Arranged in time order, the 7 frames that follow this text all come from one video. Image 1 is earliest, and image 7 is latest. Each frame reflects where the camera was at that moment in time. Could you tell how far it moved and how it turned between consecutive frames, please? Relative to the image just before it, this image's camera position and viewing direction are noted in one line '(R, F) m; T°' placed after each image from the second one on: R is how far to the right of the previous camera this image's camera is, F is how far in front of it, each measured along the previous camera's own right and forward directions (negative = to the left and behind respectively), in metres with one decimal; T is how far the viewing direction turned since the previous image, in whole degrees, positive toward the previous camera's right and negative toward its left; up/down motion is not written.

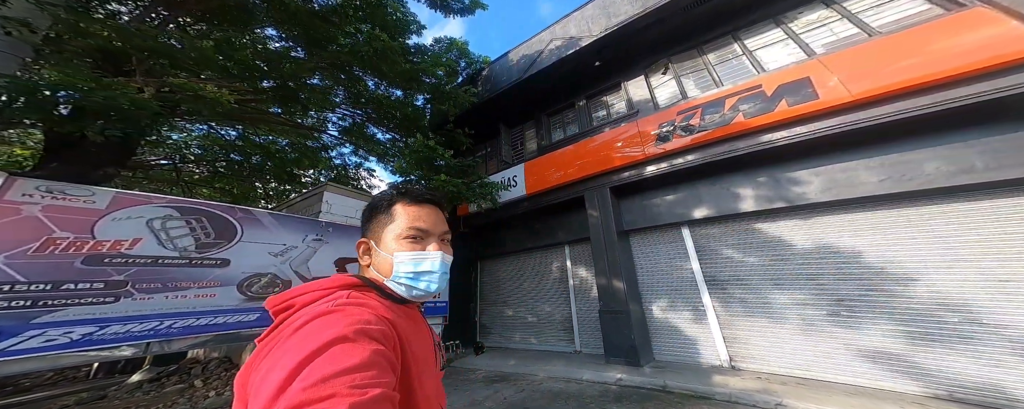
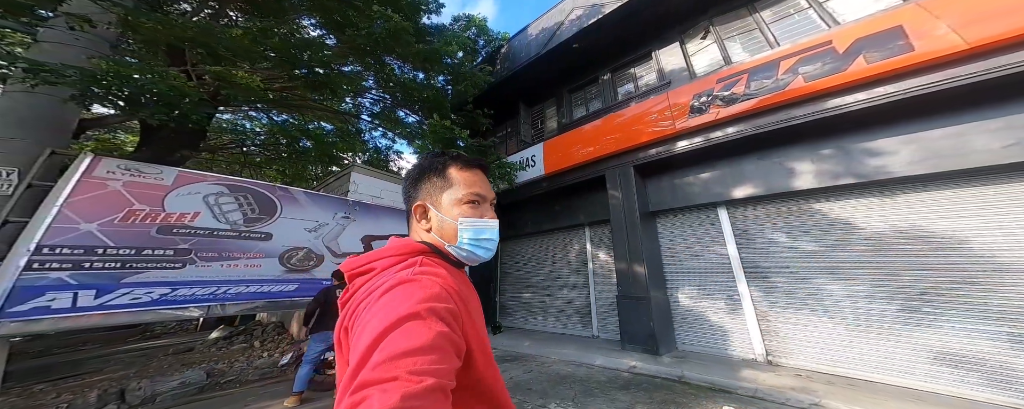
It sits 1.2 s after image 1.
(+0.3, +0.1) m; -8°
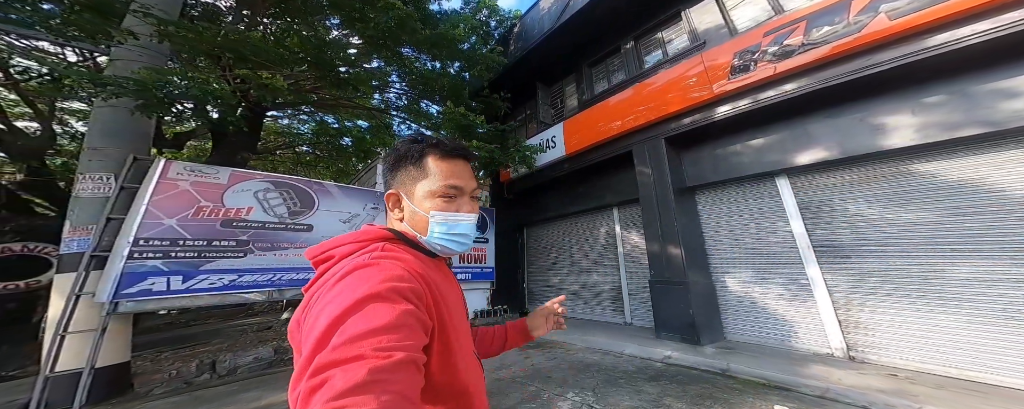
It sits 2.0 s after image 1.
(+0.3, +0.2) m; -8°
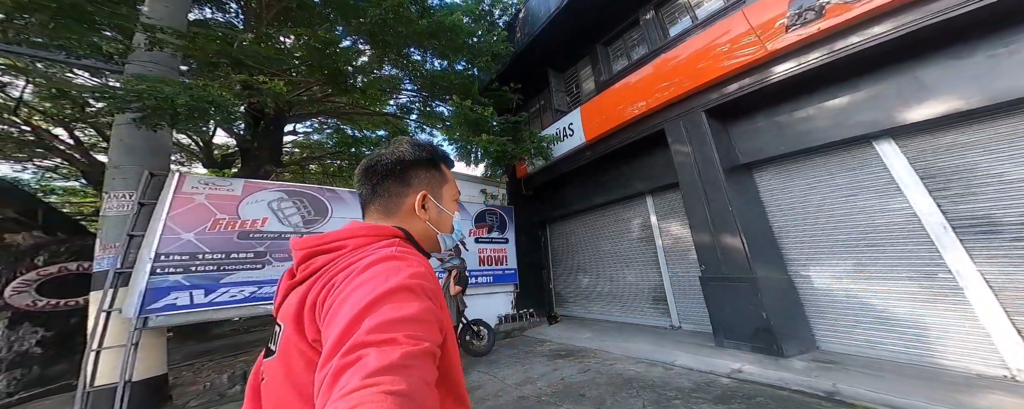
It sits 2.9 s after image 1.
(0.0, +0.4) m; -4°
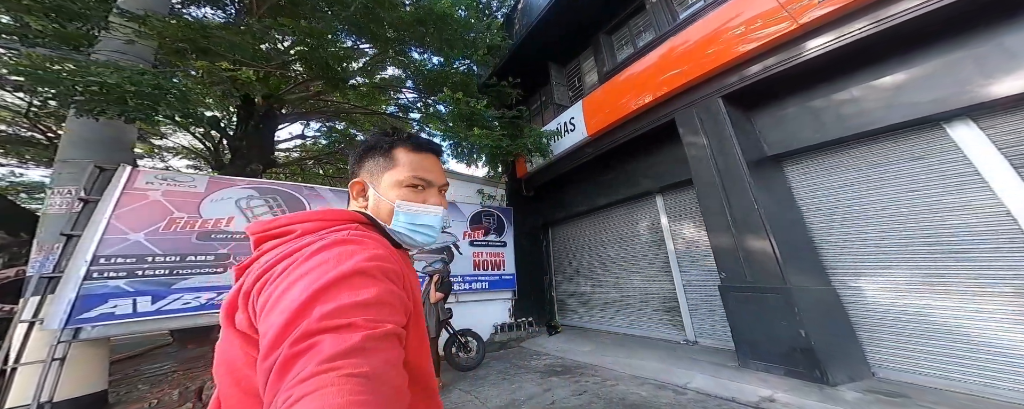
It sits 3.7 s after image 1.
(+0.1, +0.4) m; 0°
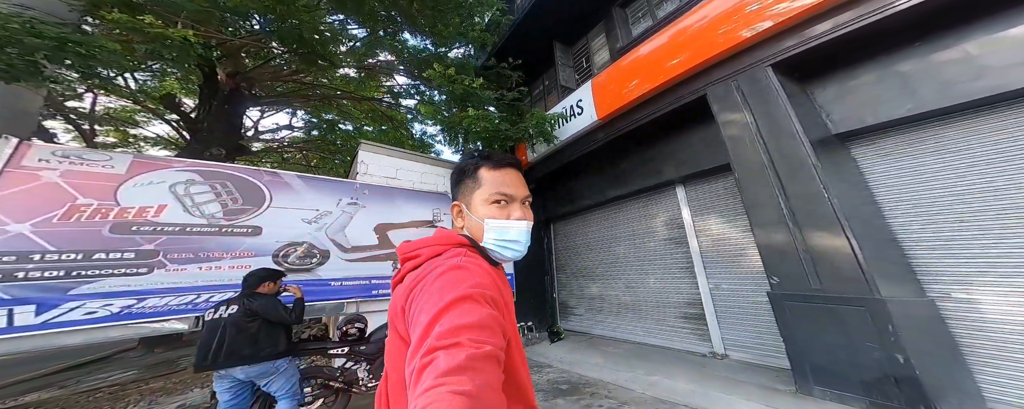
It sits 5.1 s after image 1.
(-0.1, +0.6) m; +1°
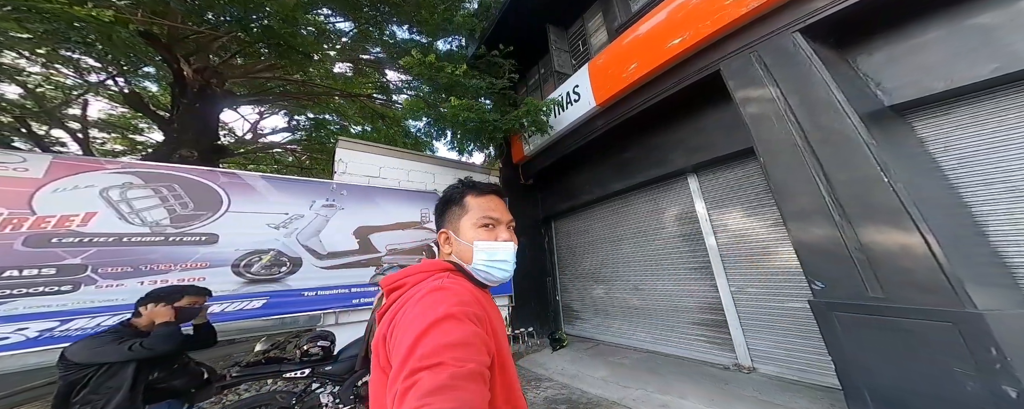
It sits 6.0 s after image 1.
(+0.2, +0.4) m; -1°
